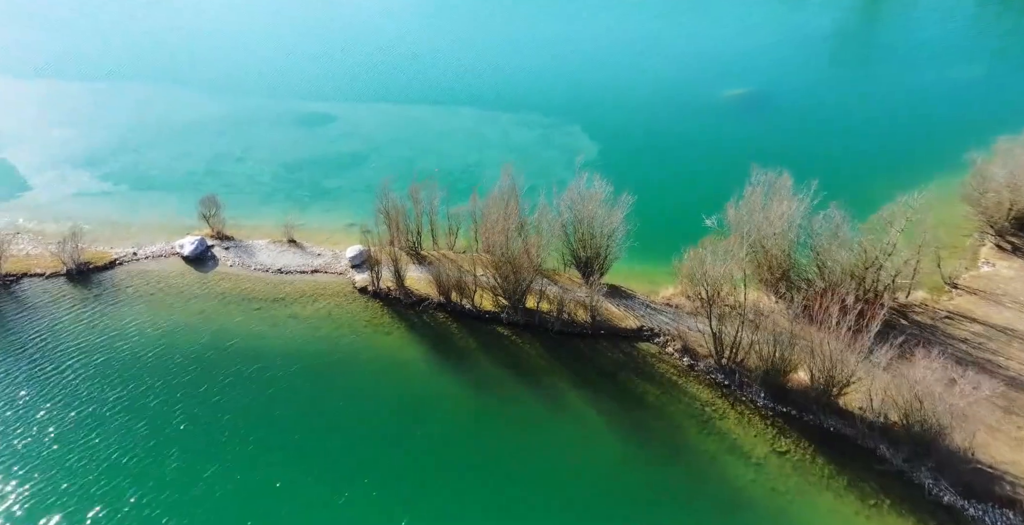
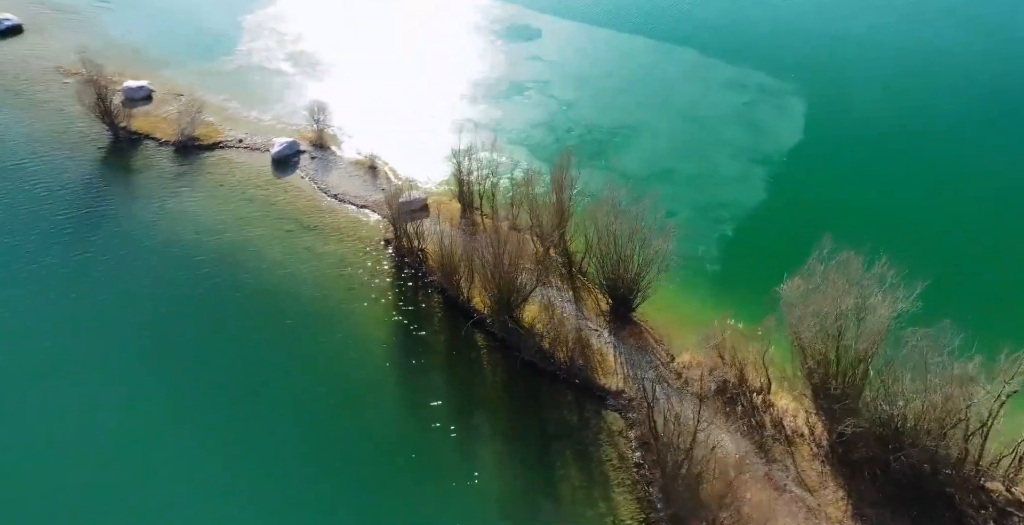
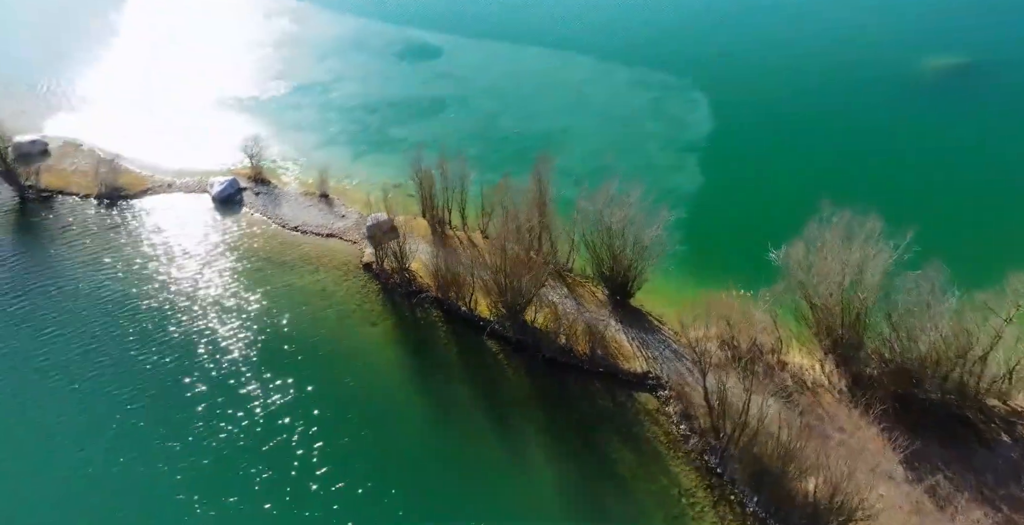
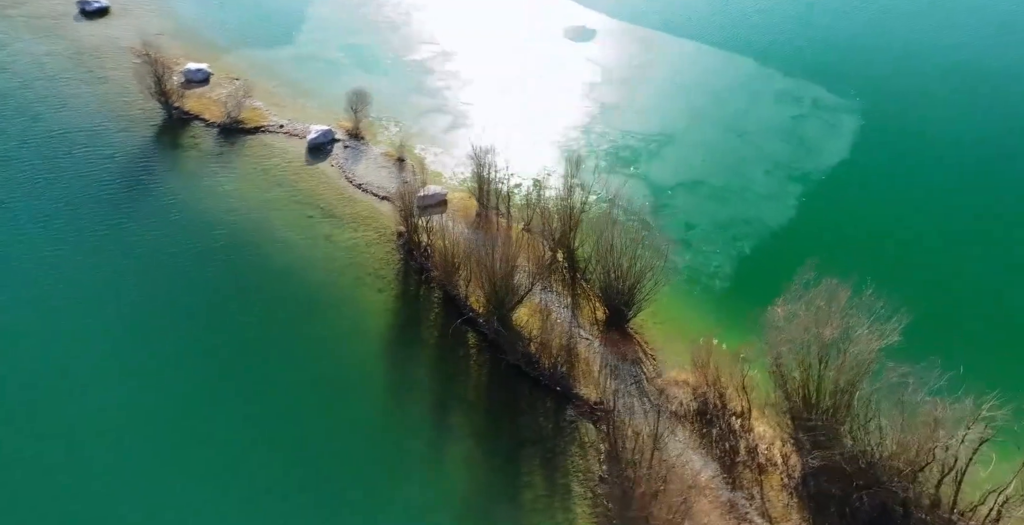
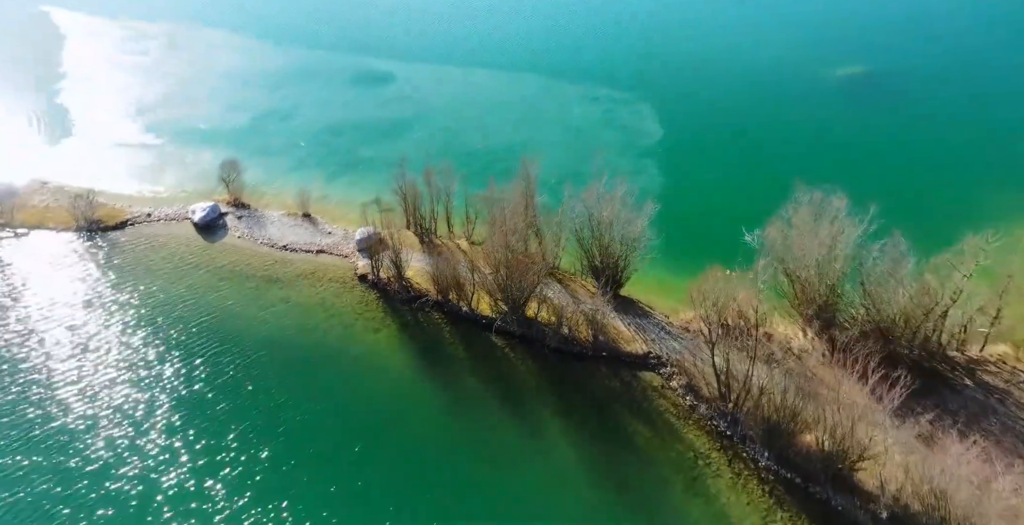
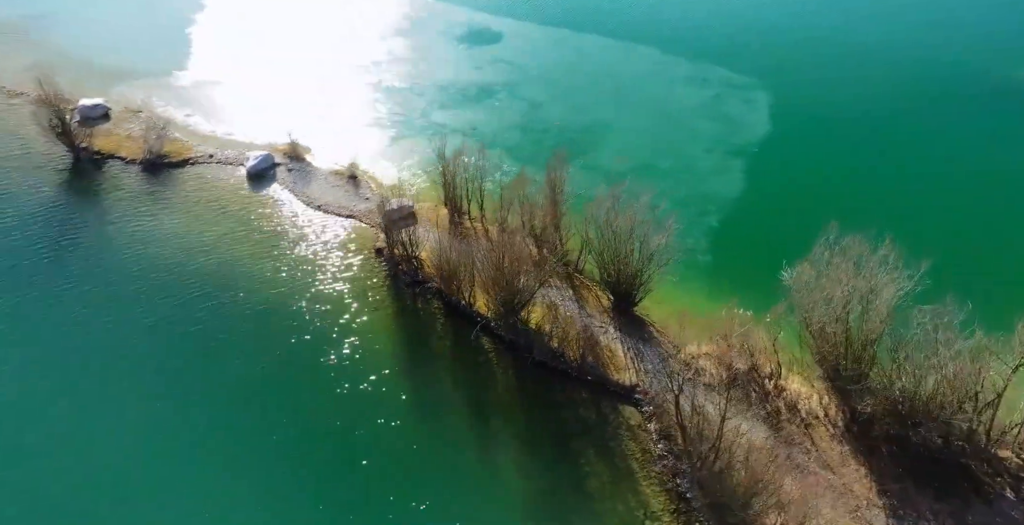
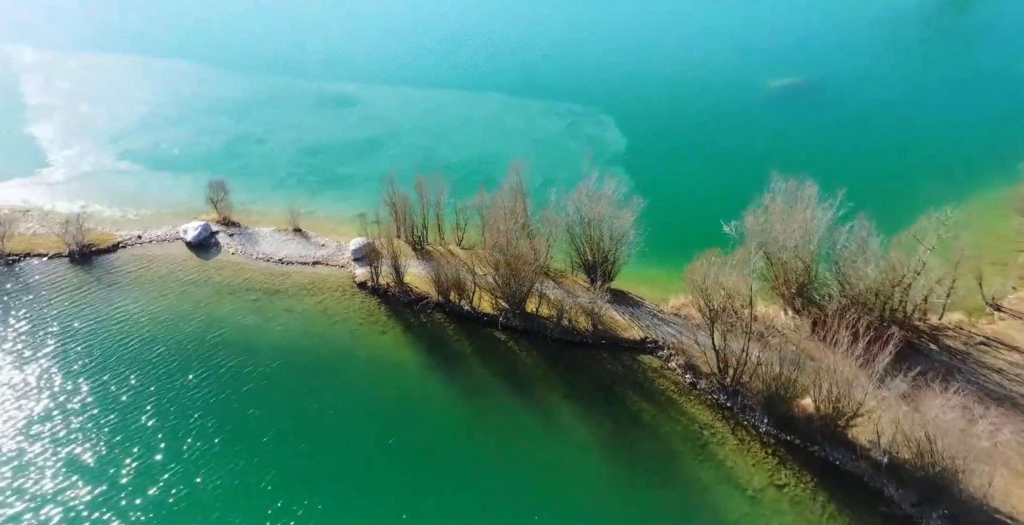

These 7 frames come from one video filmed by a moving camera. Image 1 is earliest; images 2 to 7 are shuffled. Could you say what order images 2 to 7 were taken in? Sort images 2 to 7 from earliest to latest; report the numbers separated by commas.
7, 5, 3, 6, 2, 4
